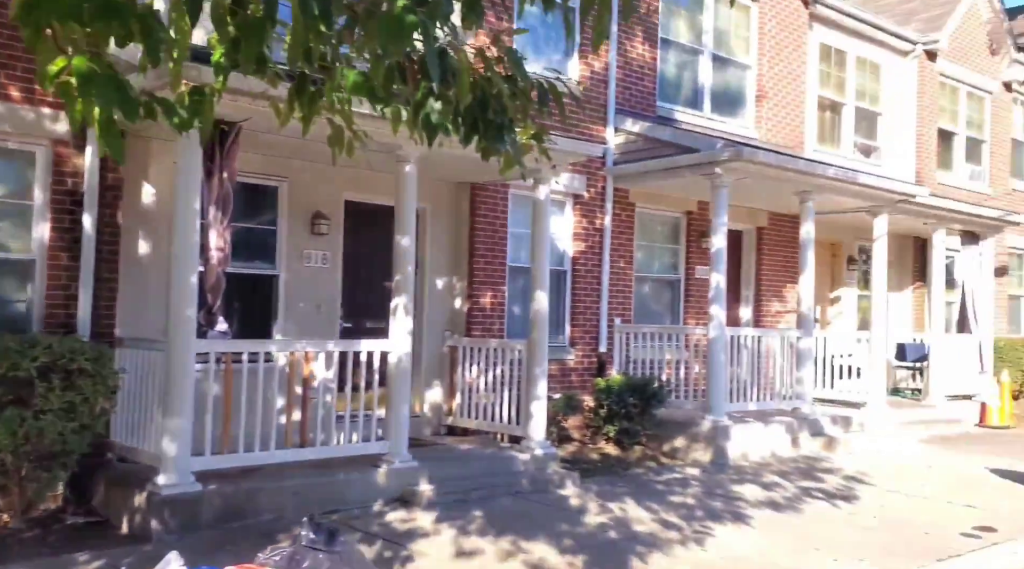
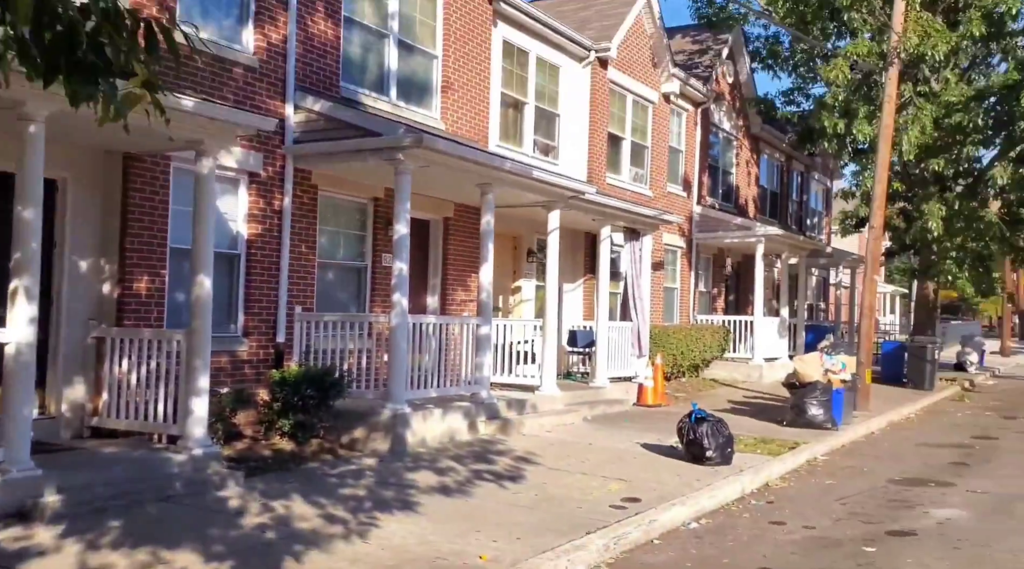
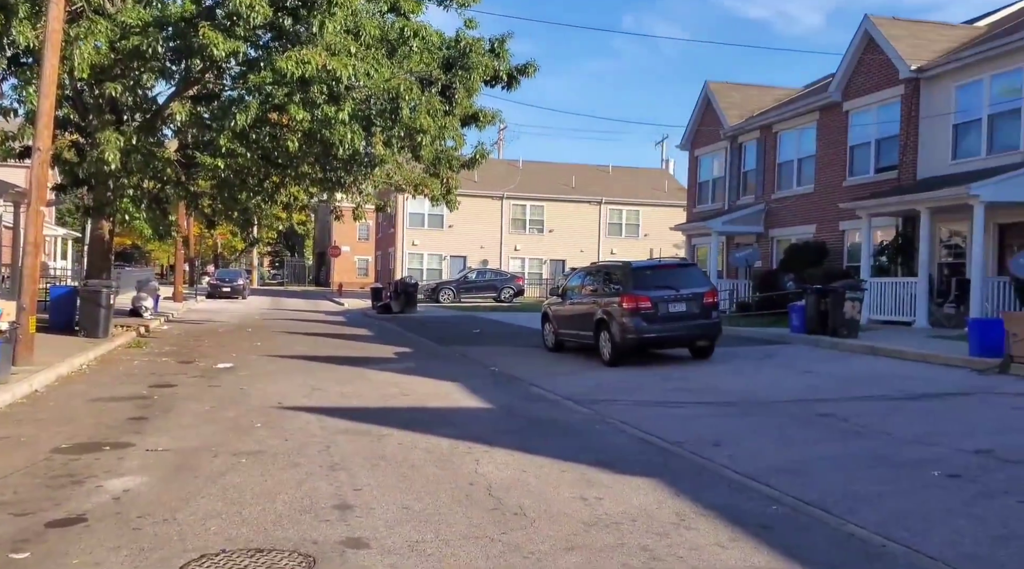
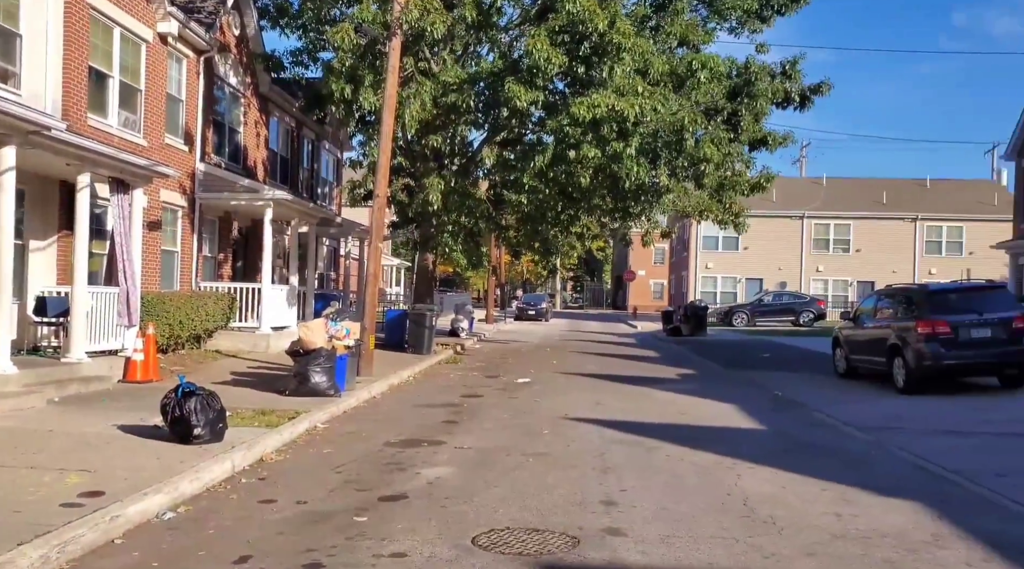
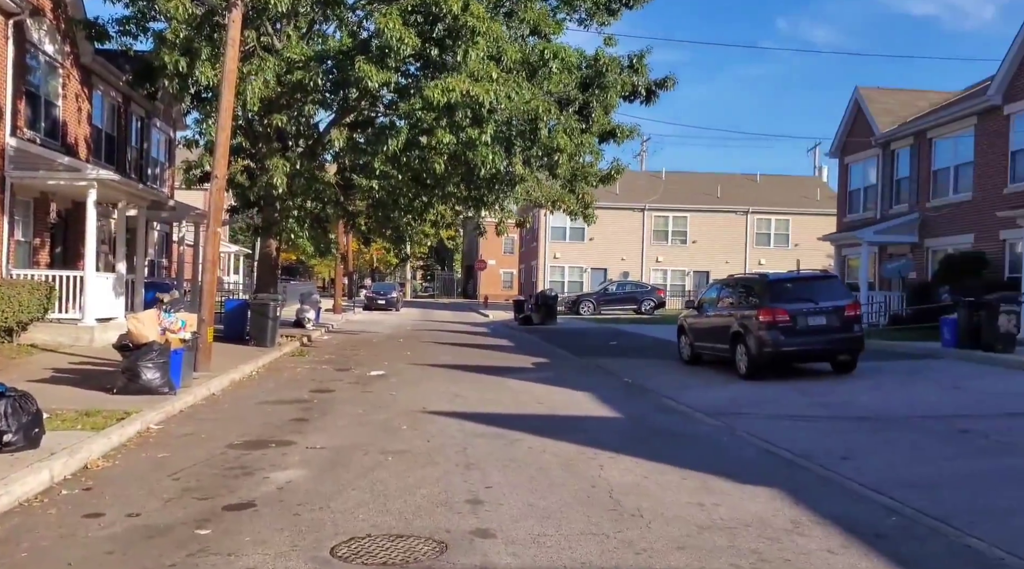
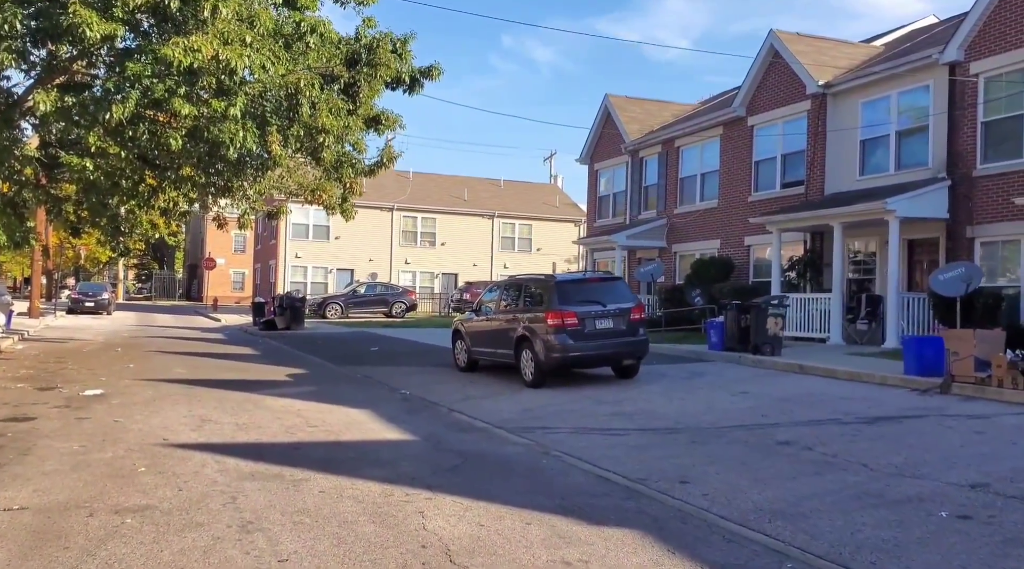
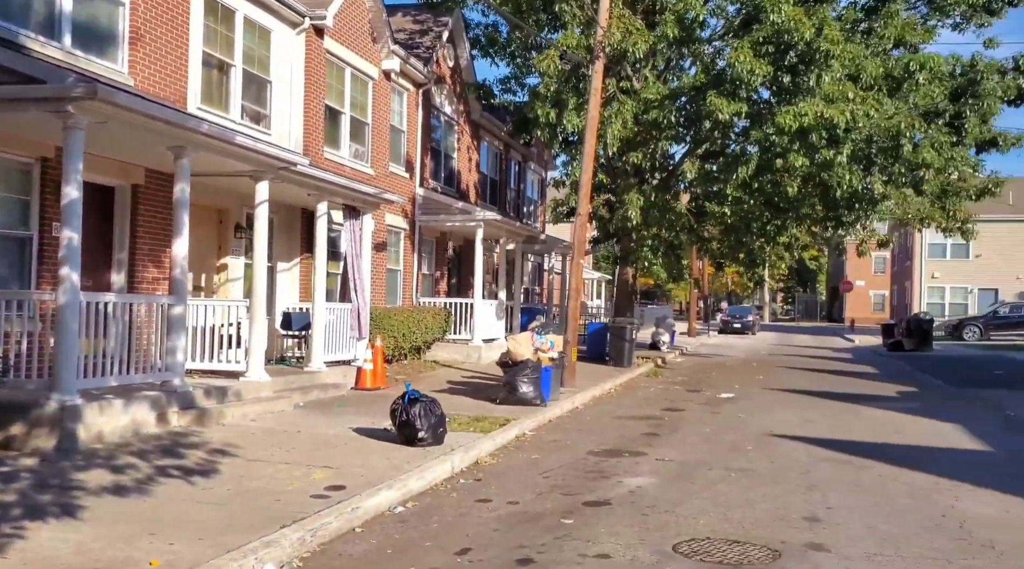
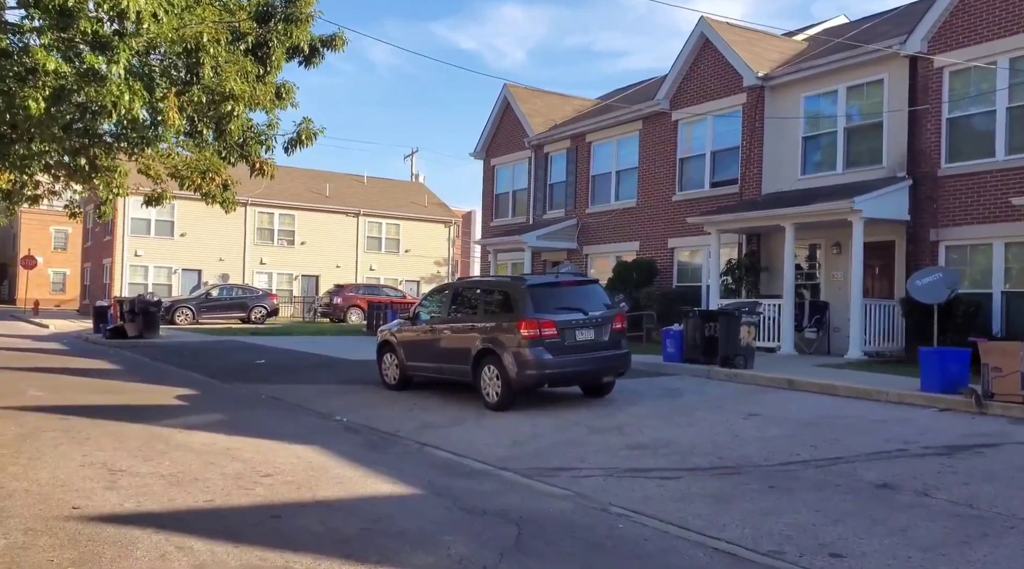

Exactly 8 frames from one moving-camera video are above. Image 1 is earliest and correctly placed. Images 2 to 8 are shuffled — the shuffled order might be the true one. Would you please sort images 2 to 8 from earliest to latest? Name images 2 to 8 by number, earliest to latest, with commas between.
2, 7, 4, 5, 3, 6, 8
